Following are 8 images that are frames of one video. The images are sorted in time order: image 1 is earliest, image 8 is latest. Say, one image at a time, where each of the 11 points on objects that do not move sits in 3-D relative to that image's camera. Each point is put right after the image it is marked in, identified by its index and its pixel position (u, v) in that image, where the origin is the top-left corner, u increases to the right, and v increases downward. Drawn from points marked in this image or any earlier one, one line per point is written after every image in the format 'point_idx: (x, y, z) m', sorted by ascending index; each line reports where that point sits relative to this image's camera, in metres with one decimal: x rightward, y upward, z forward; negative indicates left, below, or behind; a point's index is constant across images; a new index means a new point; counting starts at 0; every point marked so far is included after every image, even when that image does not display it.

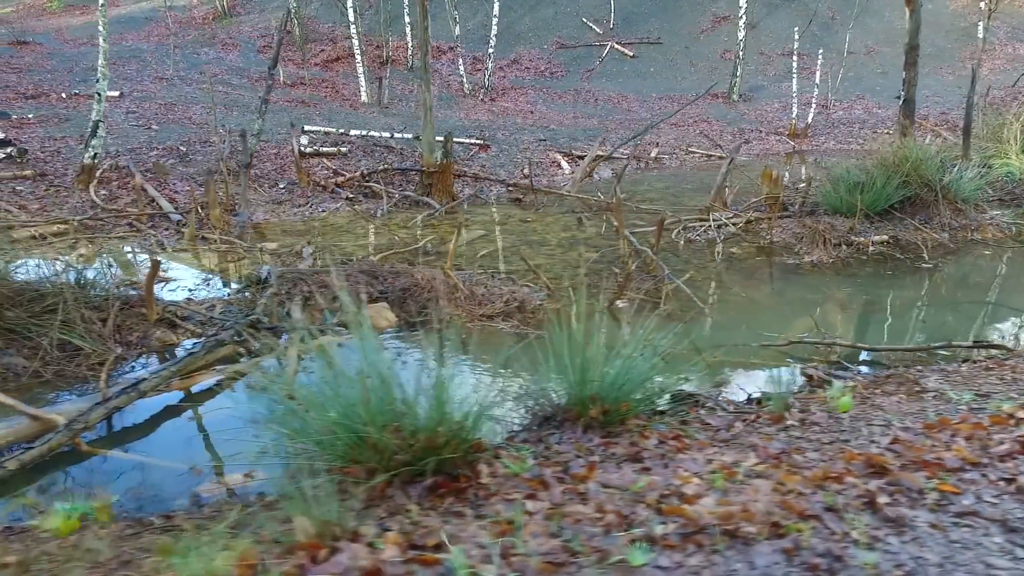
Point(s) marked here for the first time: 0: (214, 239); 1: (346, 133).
0: (-5.1, +0.8, +10.6) m
1: (-5.3, +4.9, +19.8) m
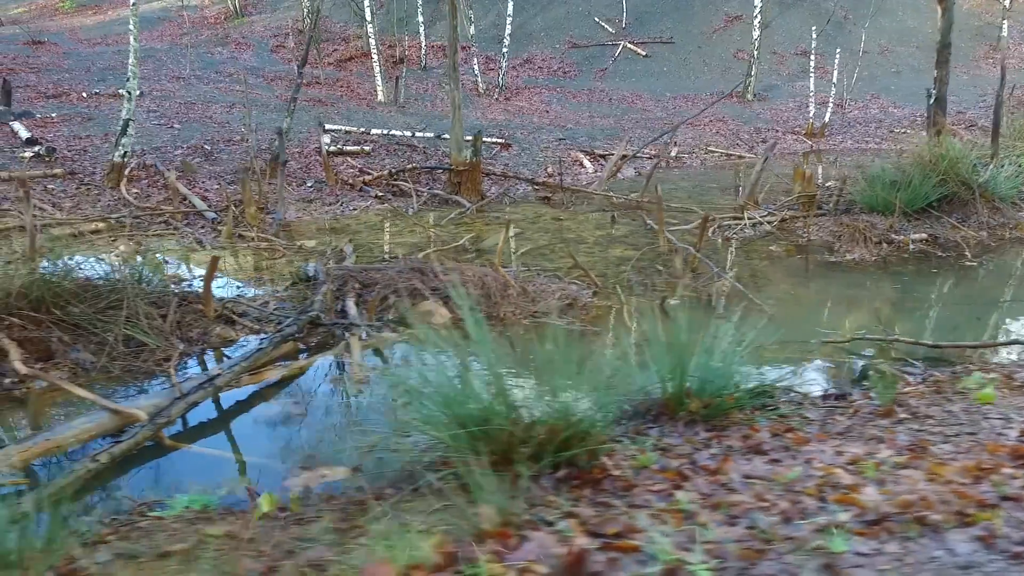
0: (-4.5, +0.9, +10.7) m
1: (-4.6, +5.0, +19.8) m
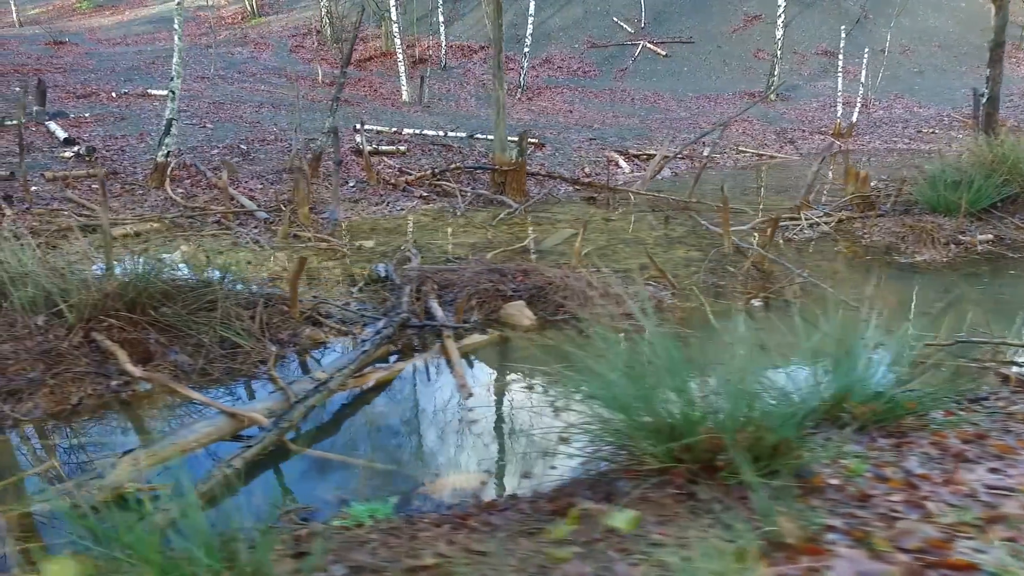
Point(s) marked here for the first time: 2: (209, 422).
0: (-3.5, +0.9, +10.6) m
1: (-3.6, +4.9, +19.8) m
2: (-2.3, -1.0, +4.8) m
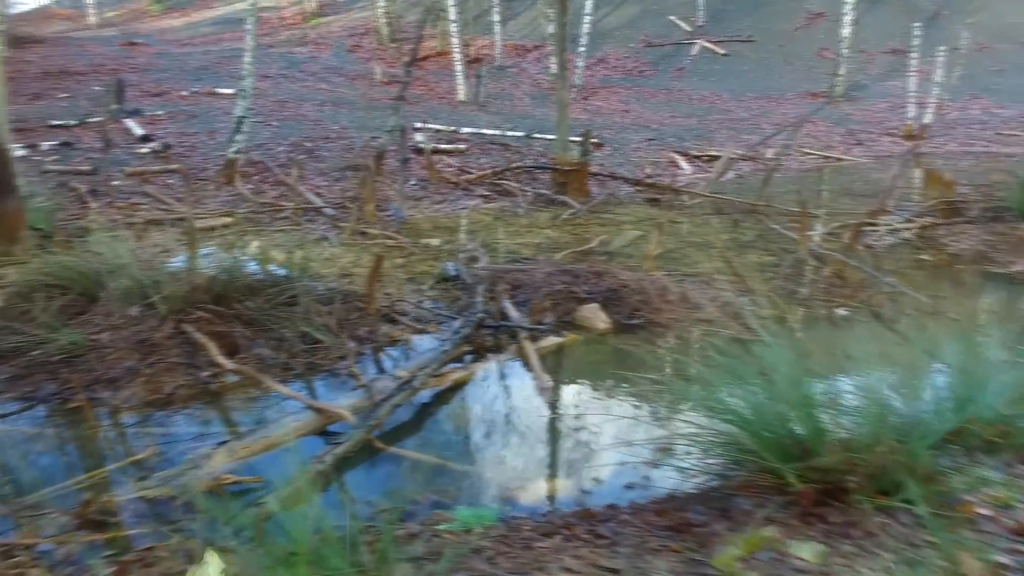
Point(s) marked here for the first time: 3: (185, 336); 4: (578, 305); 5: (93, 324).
0: (-2.4, +0.9, +10.7) m
1: (-1.7, +5.0, +19.9) m
2: (-1.7, -1.0, +4.9) m
3: (-3.1, -0.4, +5.9) m
4: (+0.8, -0.2, +7.2) m
5: (-4.1, -0.4, +6.0) m
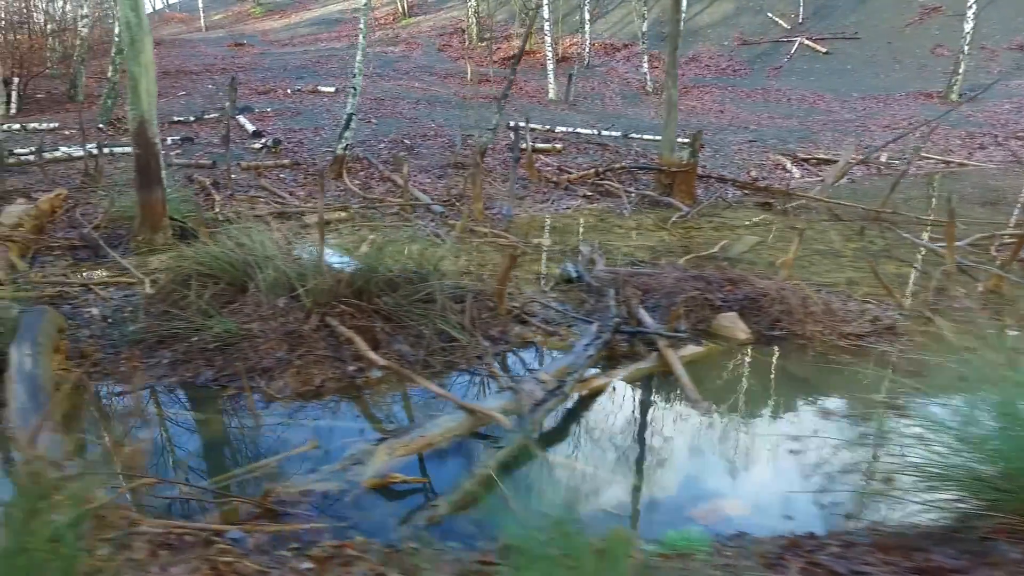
0: (-0.5, +1.0, +10.7) m
1: (+1.3, +5.0, +19.7) m
2: (-0.5, -1.0, +4.8) m
3: (-1.8, -0.4, +6.0) m
4: (+2.2, -0.3, +6.8) m
5: (-2.7, -0.3, +6.2) m
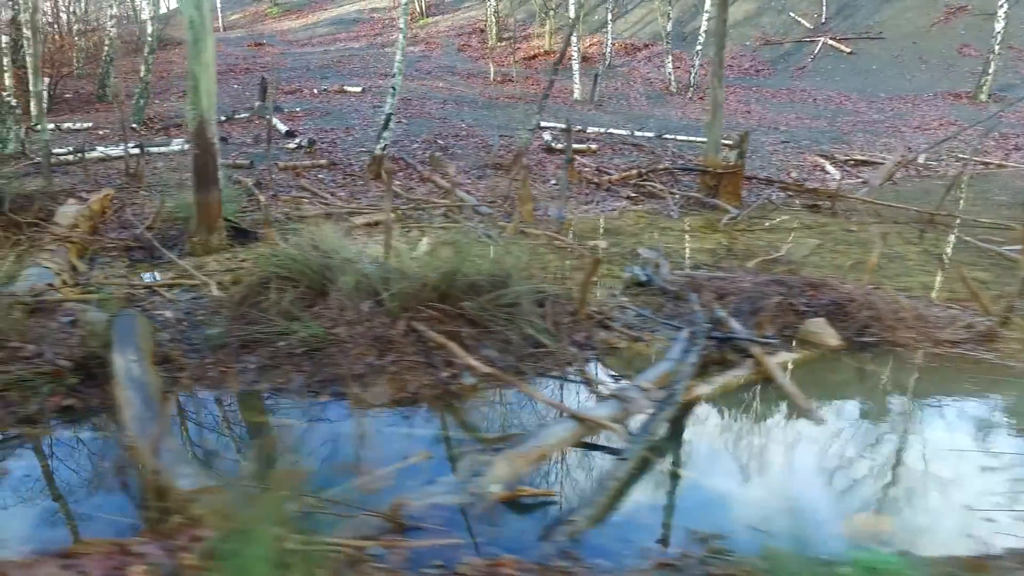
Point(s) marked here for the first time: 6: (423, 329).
0: (+0.5, +0.9, +10.6) m
1: (+2.4, +4.9, +19.6) m
2: (+0.4, -1.0, +4.7) m
3: (-0.9, -0.4, +5.9) m
4: (+3.1, -0.3, +6.7) m
5: (-1.8, -0.3, +6.1) m
6: (-0.8, -0.4, +5.9) m
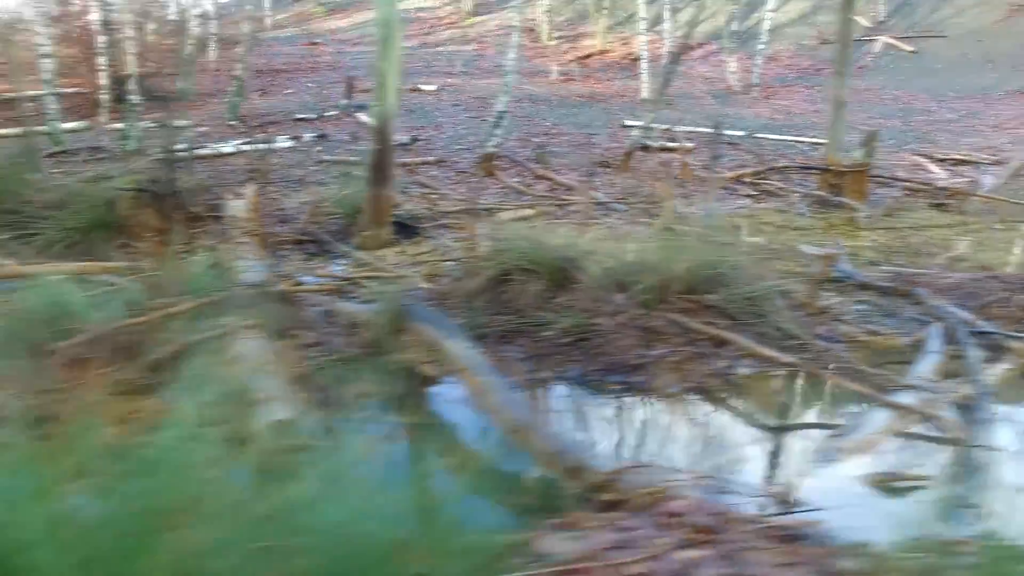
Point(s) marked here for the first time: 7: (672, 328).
0: (+3.1, +1.0, +10.6) m
1: (+5.2, +5.0, +19.6) m
2: (+2.9, -1.0, +4.8) m
3: (+1.6, -0.3, +6.0) m
4: (+5.6, -0.3, +6.7) m
5: (+0.7, -0.2, +6.2) m
6: (+1.7, -0.3, +6.0) m
7: (+1.5, -0.4, +6.0) m
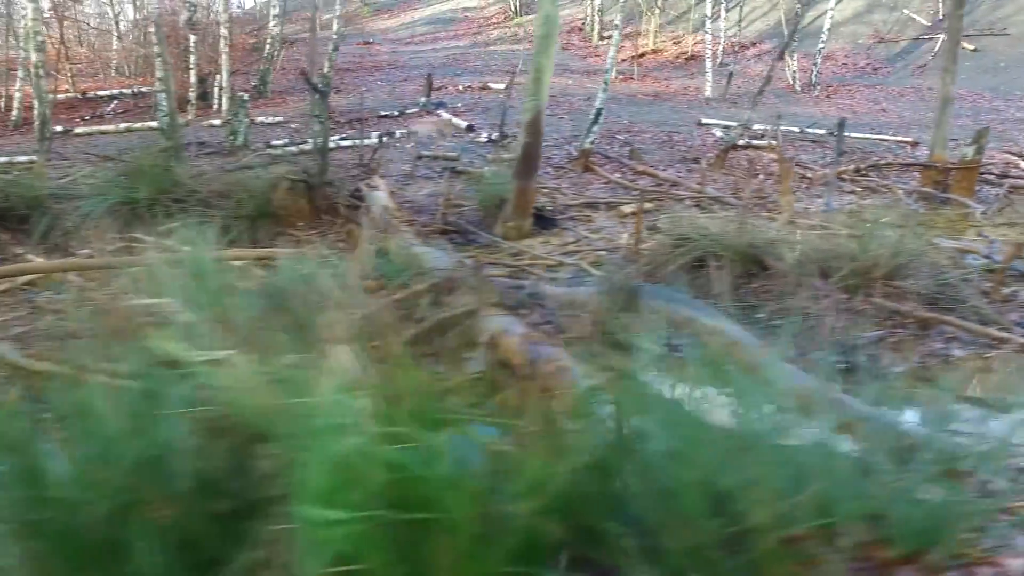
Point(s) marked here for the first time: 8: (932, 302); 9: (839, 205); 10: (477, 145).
0: (+5.4, +1.1, +10.8) m
1: (+7.8, +5.1, +19.7) m
2: (+5.0, -0.8, +5.0) m
3: (+3.8, -0.2, +6.2) m
4: (+7.8, -0.2, +6.8) m
5: (+2.8, -0.1, +6.5) m
6: (+3.8, -0.2, +6.2) m
7: (+3.7, -0.3, +6.2) m
8: (+4.4, -0.1, +6.5) m
9: (+6.8, +1.7, +12.8) m
10: (-0.9, +4.0, +17.5) m
